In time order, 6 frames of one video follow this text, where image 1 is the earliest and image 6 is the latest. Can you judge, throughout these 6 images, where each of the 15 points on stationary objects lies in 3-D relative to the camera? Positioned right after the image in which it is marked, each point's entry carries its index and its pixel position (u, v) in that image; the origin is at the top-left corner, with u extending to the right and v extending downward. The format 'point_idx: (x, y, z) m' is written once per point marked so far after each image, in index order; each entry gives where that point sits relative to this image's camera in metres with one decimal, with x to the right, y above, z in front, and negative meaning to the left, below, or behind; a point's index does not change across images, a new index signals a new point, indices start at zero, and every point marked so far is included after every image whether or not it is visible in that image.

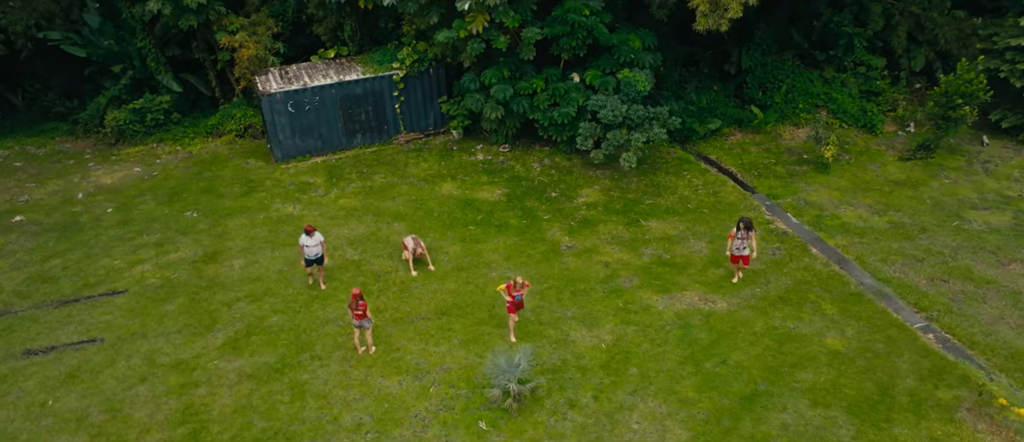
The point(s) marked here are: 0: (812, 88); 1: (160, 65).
0: (+4.8, +2.1, +10.9) m
1: (-6.4, +2.8, +12.2) m
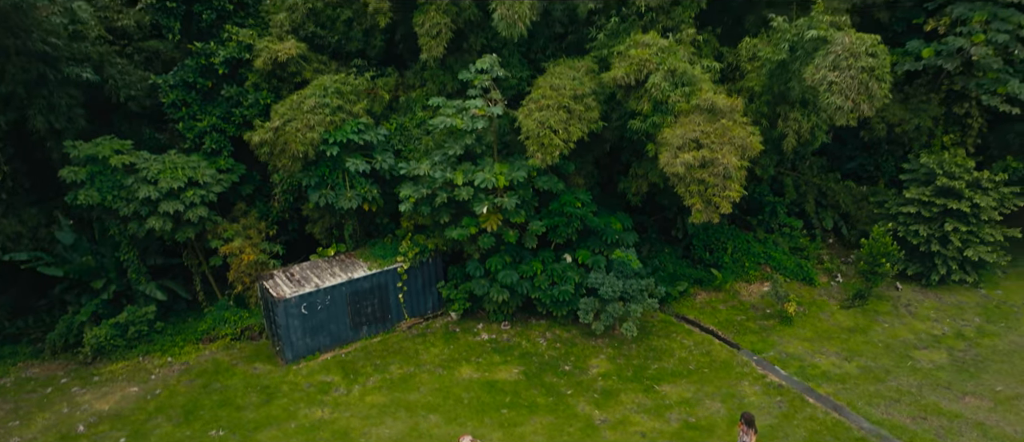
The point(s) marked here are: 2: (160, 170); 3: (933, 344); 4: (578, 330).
0: (+4.6, -0.5, +13.0) m
1: (-6.6, -1.0, +12.1) m
2: (-6.0, +0.9, +11.4) m
3: (+6.4, -1.9, +10.2) m
4: (+1.1, -1.9, +11.9) m
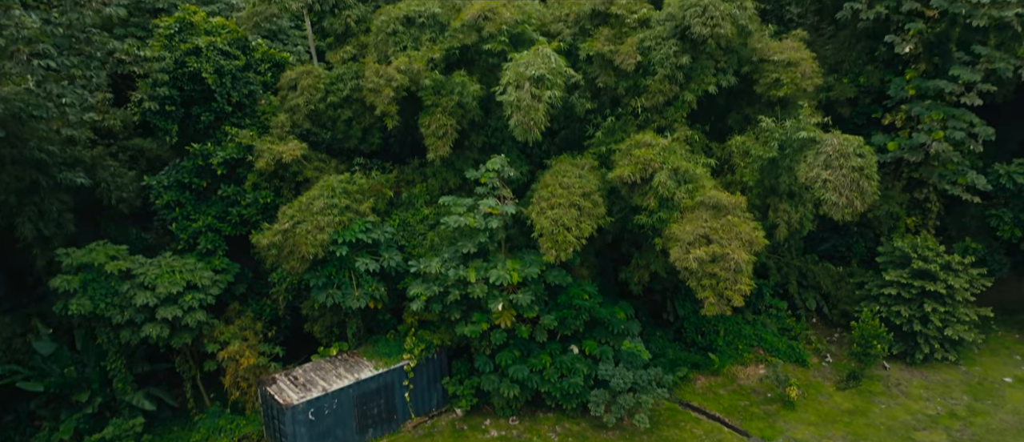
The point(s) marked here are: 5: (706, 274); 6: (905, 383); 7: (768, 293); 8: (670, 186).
0: (+4.6, -2.2, +13.5) m
1: (-6.5, -2.8, +11.4) m
2: (-5.8, -0.9, +11.0) m
3: (+6.6, -3.2, +10.7) m
4: (+1.3, -3.5, +11.9) m
5: (+2.8, -0.8, +9.9) m
6: (+6.9, -2.8, +11.8) m
7: (+5.3, -1.5, +14.0) m
8: (+2.4, +0.6, +10.4) m
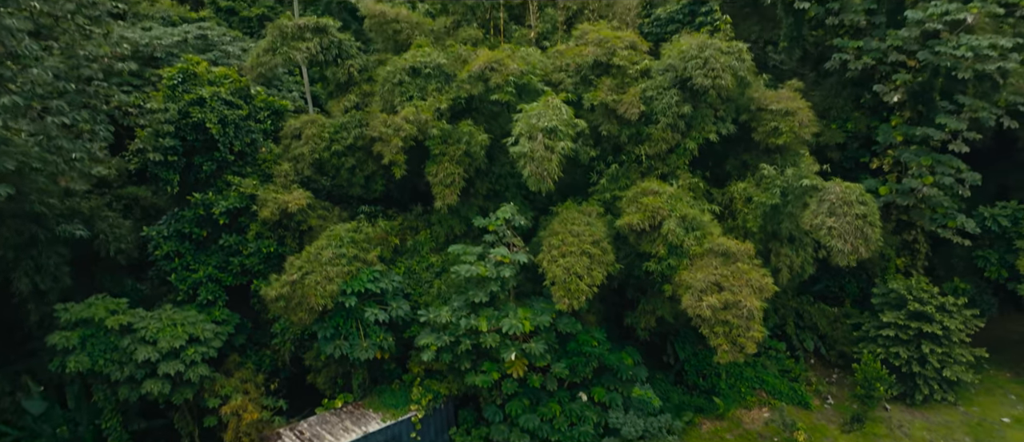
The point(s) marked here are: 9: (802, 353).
0: (+4.7, -3.1, +13.6) m
1: (-6.3, -3.6, +11.0) m
2: (-5.6, -1.7, +10.8) m
3: (+6.8, -3.9, +10.9) m
4: (+1.5, -4.4, +11.8) m
5: (+3.1, -1.5, +10.0) m
6: (+7.0, -3.6, +12.0) m
7: (+5.3, -2.4, +14.2) m
8: (+2.6, -0.2, +10.6) m
9: (+6.1, -2.8, +14.2) m
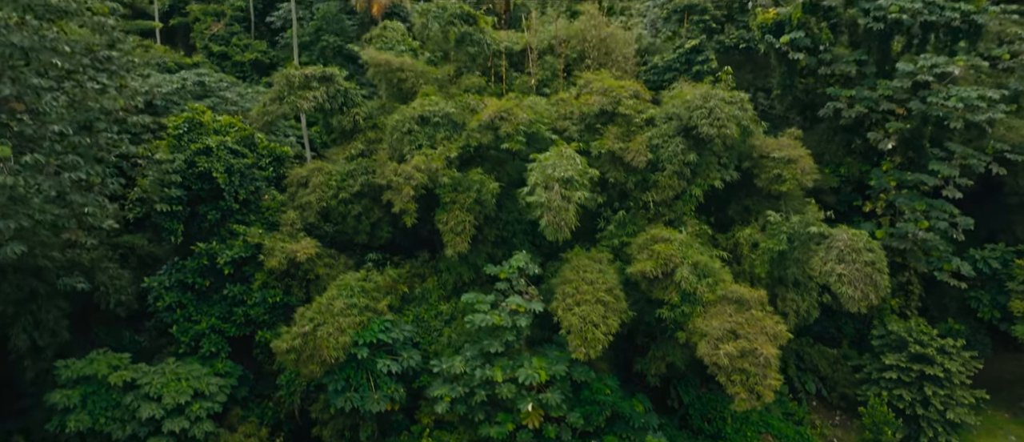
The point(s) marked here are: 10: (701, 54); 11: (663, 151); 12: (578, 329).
0: (+4.8, -4.0, +13.6) m
1: (-6.1, -4.4, +10.6) m
2: (-5.4, -2.5, +10.4) m
3: (+7.1, -4.7, +11.0) m
4: (+1.7, -5.2, +11.6) m
5: (+3.3, -2.2, +10.0) m
6: (+7.2, -4.4, +12.1) m
7: (+5.4, -3.3, +14.3) m
8: (+2.8, -0.9, +10.7) m
9: (+6.2, -3.7, +14.3) m
10: (+4.2, +3.7, +14.9) m
11: (+2.7, +1.3, +12.1) m
12: (+1.0, -1.7, +10.5) m
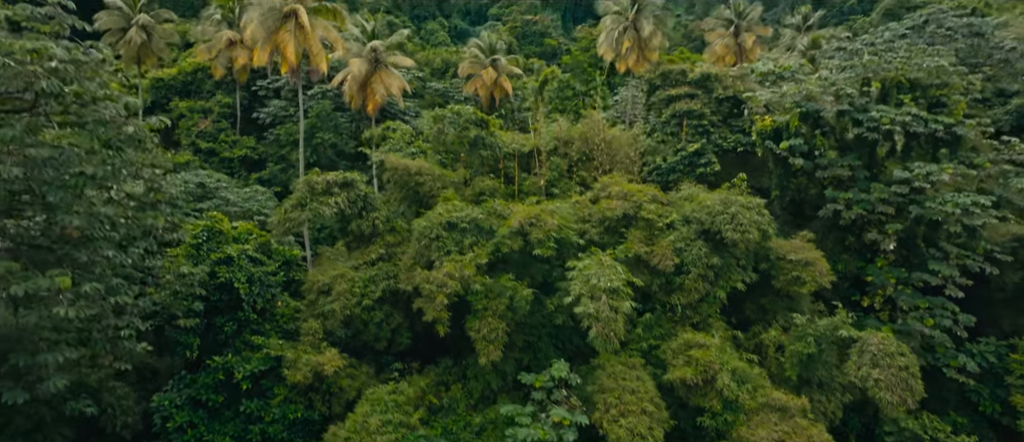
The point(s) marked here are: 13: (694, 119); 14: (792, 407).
0: (+5.2, -6.0, +13.4) m
1: (-5.3, -6.1, +9.4) m
2: (-4.7, -4.2, +9.5) m
3: (+7.7, -6.3, +10.9) m
4: (+2.3, -6.9, +11.0) m
5: (+4.1, -3.8, +10.0) m
6: (+7.8, -6.2, +12.1) m
7: (+5.8, -5.4, +14.2) m
8: (+3.5, -2.6, +10.7) m
9: (+6.6, -5.8, +14.3) m
10: (+4.4, +1.5, +15.5) m
11: (+3.2, -0.6, +12.3) m
12: (+1.7, -3.3, +10.2) m
13: (+4.4, +2.5, +16.5) m
14: (+4.4, -2.9, +10.6) m
